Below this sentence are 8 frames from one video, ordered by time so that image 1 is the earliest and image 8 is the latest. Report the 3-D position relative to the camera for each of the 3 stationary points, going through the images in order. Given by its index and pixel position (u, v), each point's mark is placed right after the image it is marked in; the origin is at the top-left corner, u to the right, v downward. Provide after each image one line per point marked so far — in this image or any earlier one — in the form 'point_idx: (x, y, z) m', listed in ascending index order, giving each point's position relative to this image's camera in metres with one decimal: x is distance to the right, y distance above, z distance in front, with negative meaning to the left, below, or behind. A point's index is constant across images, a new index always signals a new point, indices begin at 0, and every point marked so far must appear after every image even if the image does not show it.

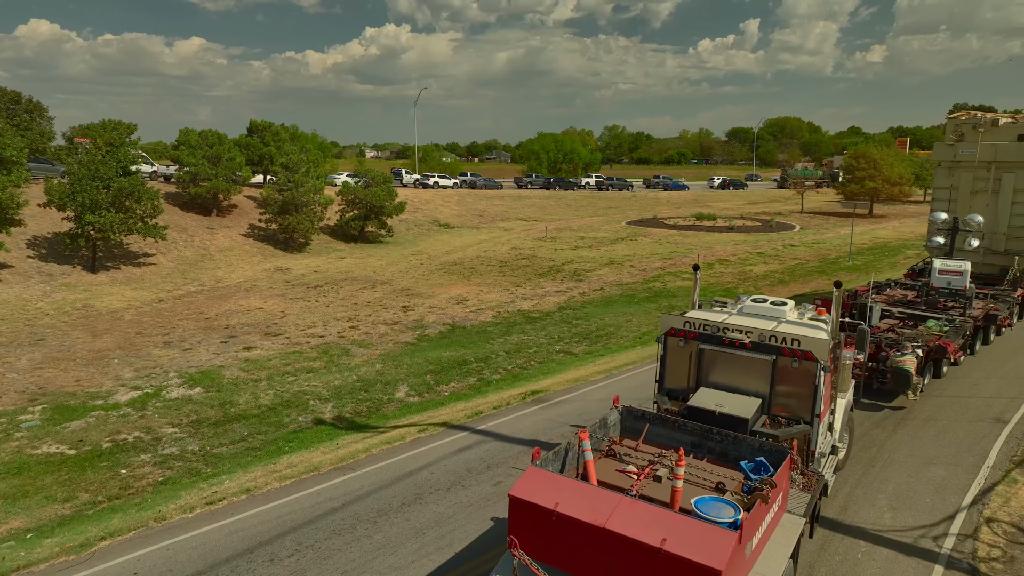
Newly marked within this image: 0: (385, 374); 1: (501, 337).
0: (-2.7, -1.9, +15.1) m
1: (-0.3, -1.3, +18.2) m
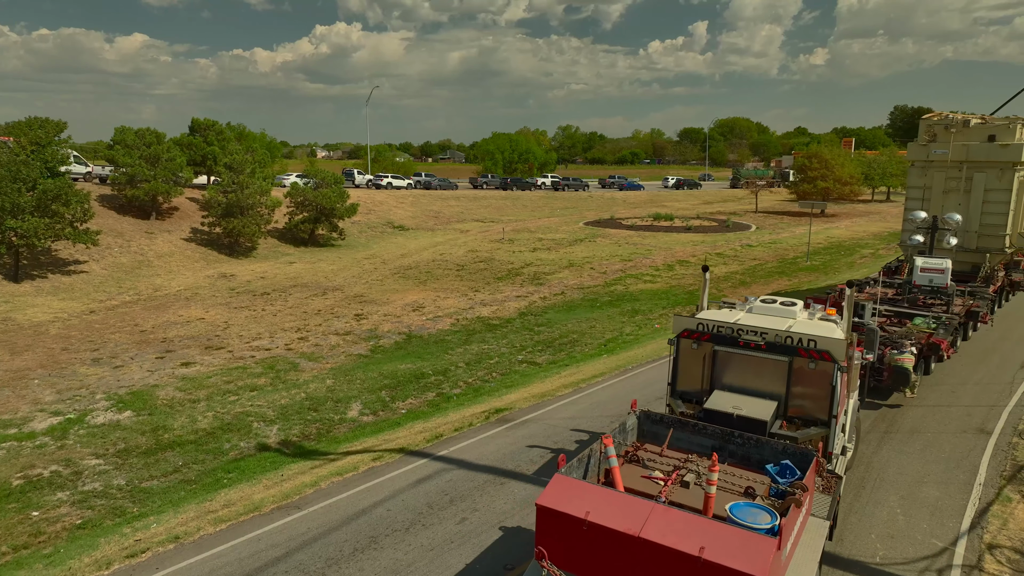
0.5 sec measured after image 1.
0: (-3.5, -2.1, +14.0) m
1: (-1.3, -1.5, +17.3) m
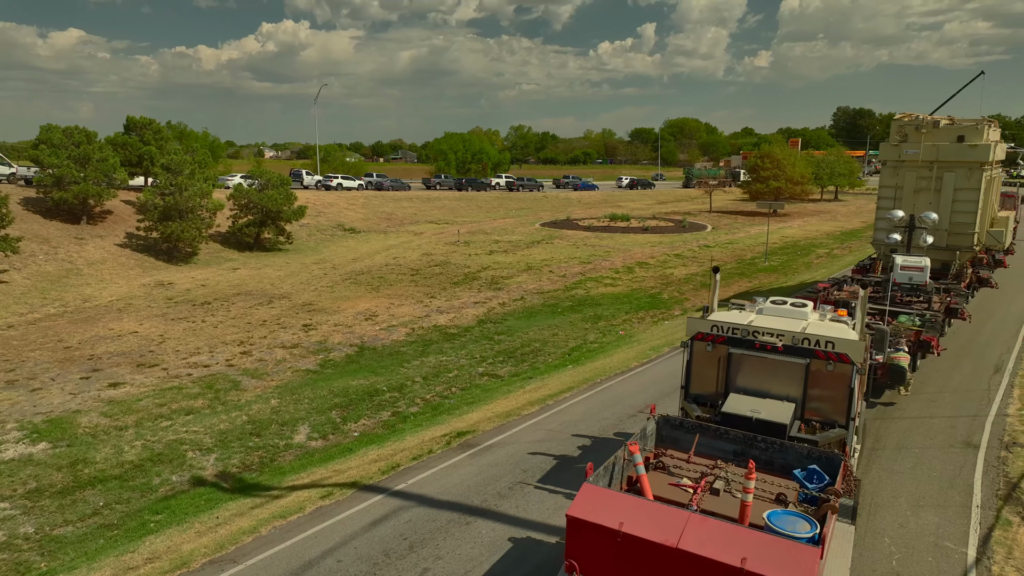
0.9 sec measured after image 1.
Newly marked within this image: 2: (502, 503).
0: (-4.2, -2.3, +12.9) m
1: (-2.2, -1.7, +16.3) m
2: (-0.1, -2.5, +8.3) m
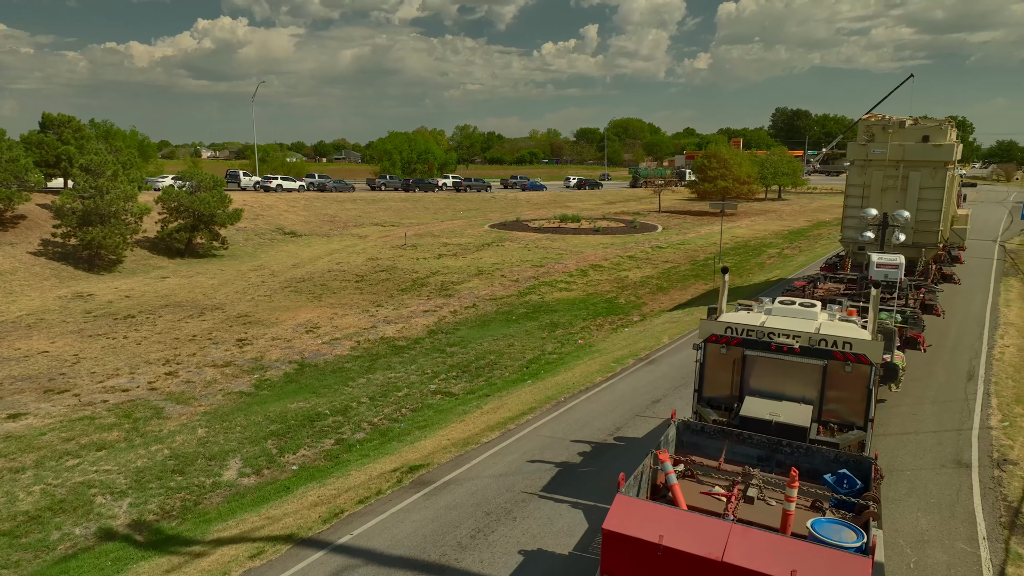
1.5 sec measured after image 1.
0: (-4.9, -2.5, +11.5) m
1: (-3.2, -1.9, +15.0) m
2: (-0.5, -2.7, +7.1) m
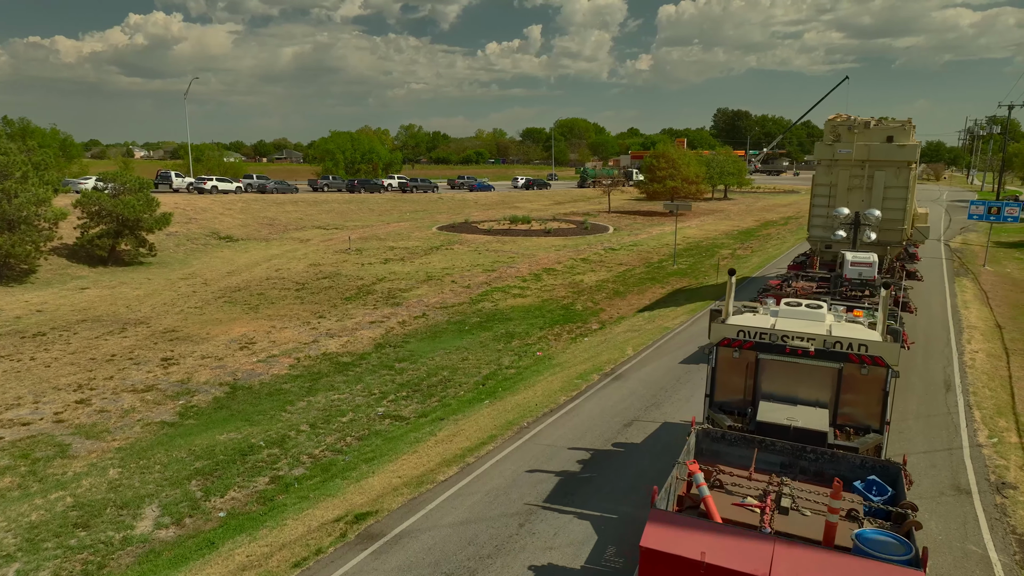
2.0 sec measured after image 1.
0: (-5.5, -2.8, +10.0) m
1: (-4.0, -2.2, +13.6) m
2: (-0.8, -2.9, +6.0) m
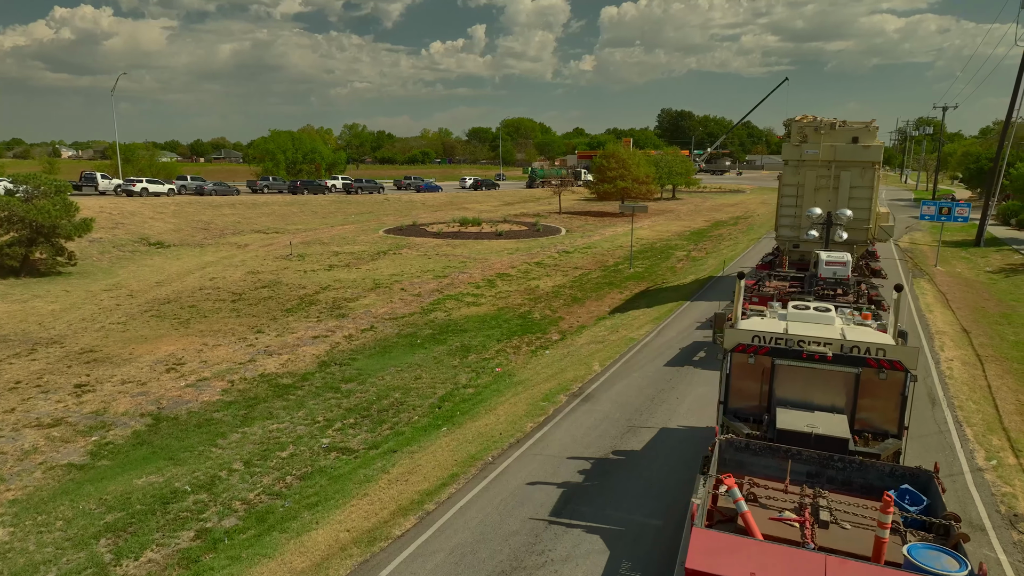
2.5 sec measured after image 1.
0: (-5.9, -3.1, +8.4) m
1: (-4.7, -2.5, +12.1) m
2: (-0.9, -3.2, +4.7) m
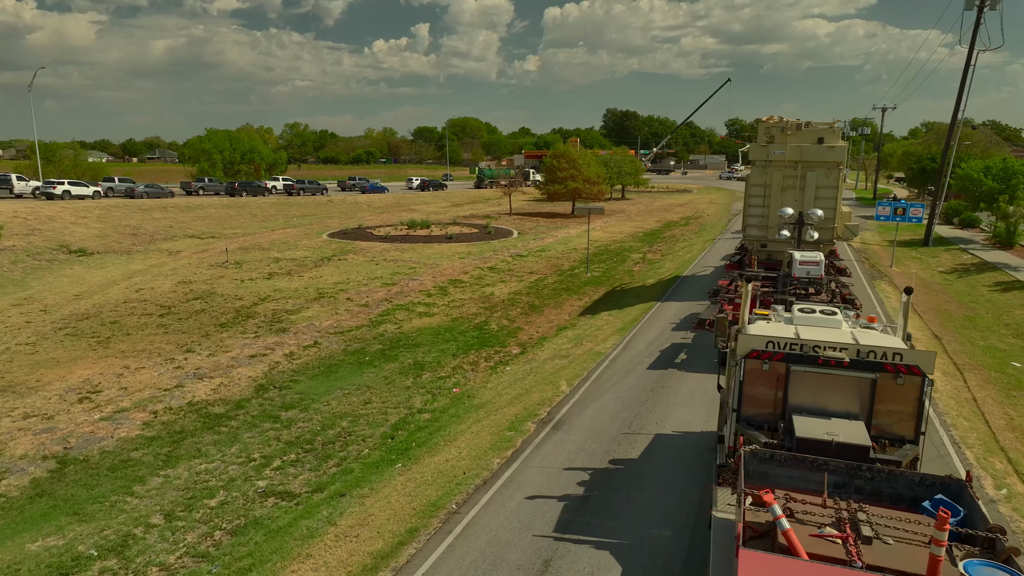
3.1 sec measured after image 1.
0: (-6.2, -3.5, +6.7) m
1: (-5.3, -2.8, +10.5) m
2: (-0.9, -3.5, +3.4) m
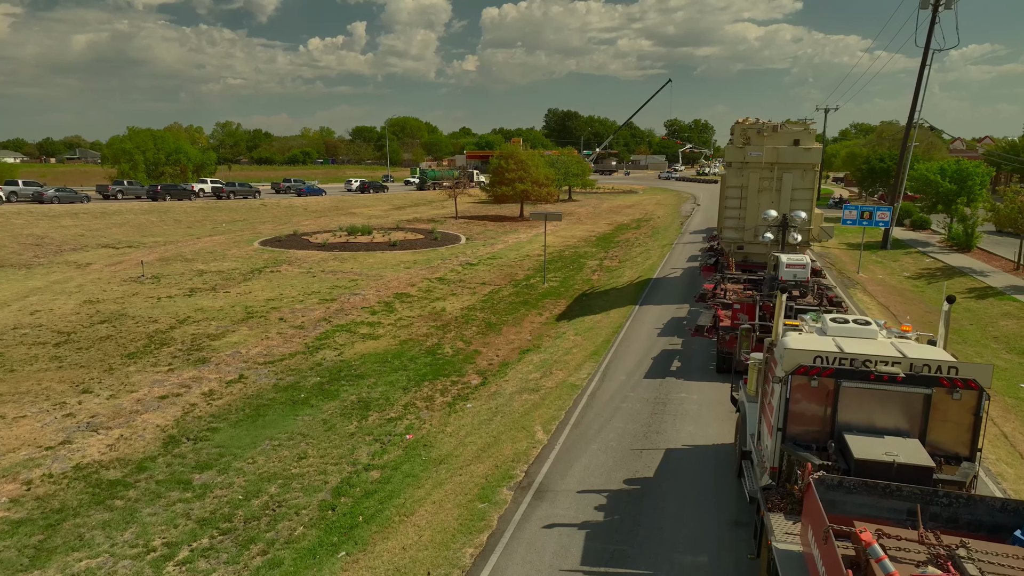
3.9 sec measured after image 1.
0: (-6.1, -4.0, +4.1) m
1: (-5.5, -3.3, +8.0) m
2: (-0.6, -3.9, +1.3) m
